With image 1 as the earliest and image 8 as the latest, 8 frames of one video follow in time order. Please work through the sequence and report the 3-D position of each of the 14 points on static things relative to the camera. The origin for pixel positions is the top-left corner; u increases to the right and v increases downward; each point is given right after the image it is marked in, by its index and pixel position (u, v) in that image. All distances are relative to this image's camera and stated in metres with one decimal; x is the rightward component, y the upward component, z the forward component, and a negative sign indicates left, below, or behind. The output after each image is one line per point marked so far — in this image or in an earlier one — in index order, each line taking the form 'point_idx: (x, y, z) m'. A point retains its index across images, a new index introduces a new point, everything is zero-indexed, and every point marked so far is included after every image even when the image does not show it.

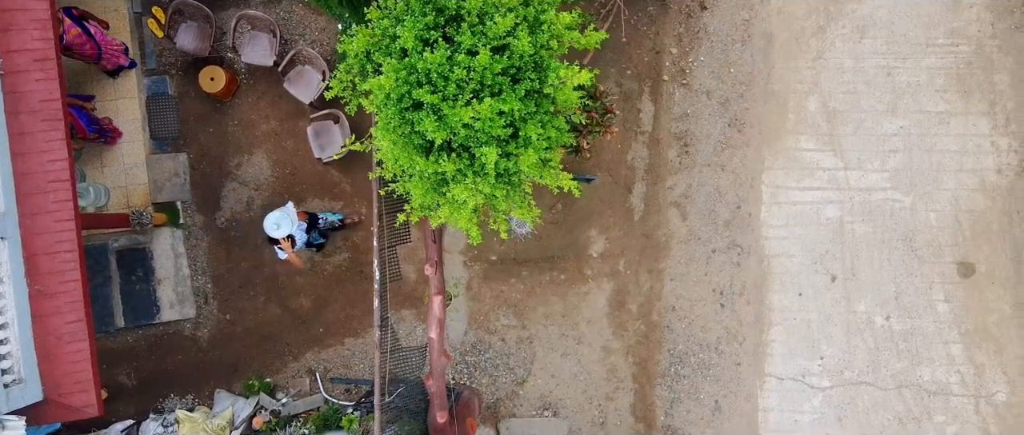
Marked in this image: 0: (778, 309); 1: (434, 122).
0: (+1.9, -0.6, +8.2) m
1: (-0.3, +0.4, +4.7) m
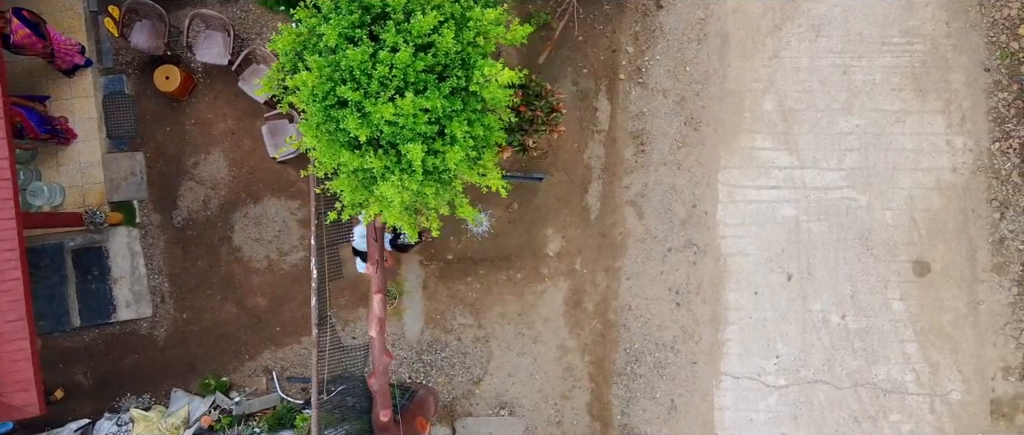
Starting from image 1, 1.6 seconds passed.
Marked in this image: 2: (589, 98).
0: (+1.6, -0.6, +8.2) m
1: (-0.6, +0.4, +4.7) m
2: (+0.5, +0.9, +8.2) m
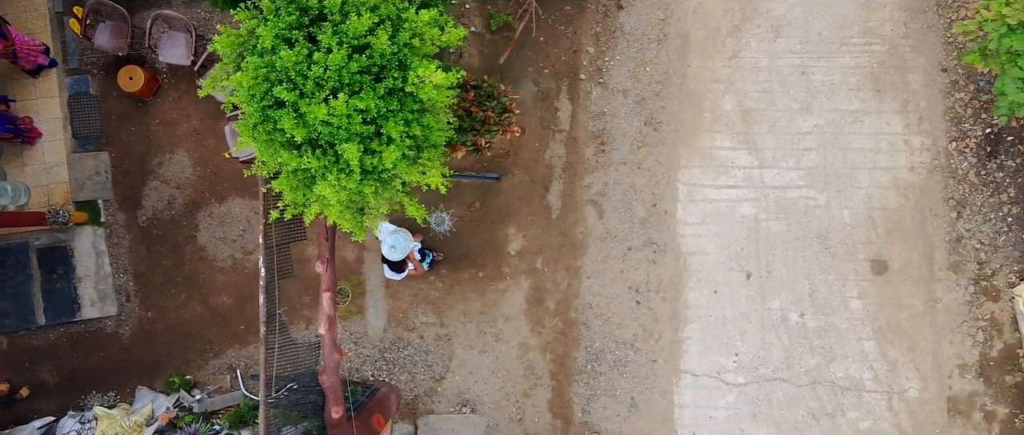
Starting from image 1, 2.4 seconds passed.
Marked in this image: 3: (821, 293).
0: (+1.3, -0.6, +8.3) m
1: (-0.9, +0.4, +4.7) m
2: (+0.3, +0.9, +8.3) m
3: (+2.2, -0.5, +8.2) m
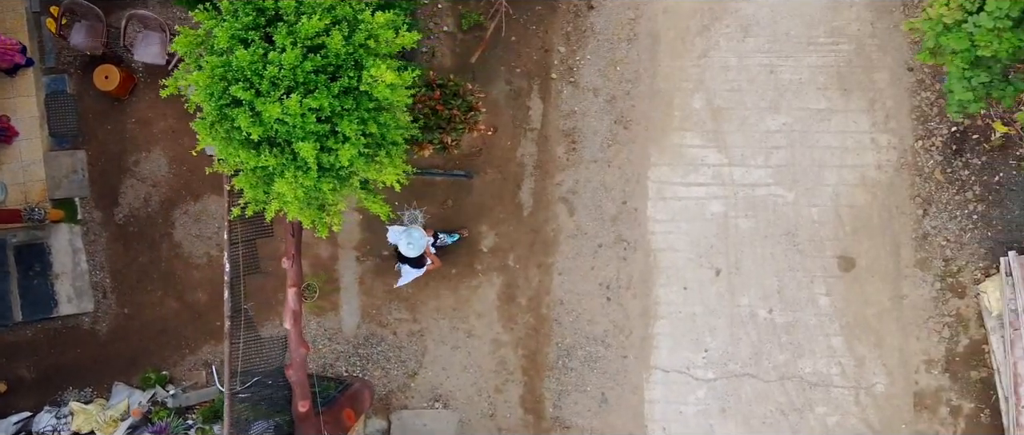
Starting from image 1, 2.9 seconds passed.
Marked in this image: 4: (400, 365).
0: (+1.1, -0.6, +8.4) m
1: (-1.1, +0.4, +4.8) m
2: (+0.1, +0.9, +8.4) m
3: (+2.0, -0.5, +8.3) m
4: (-0.8, -1.1, +8.5) m
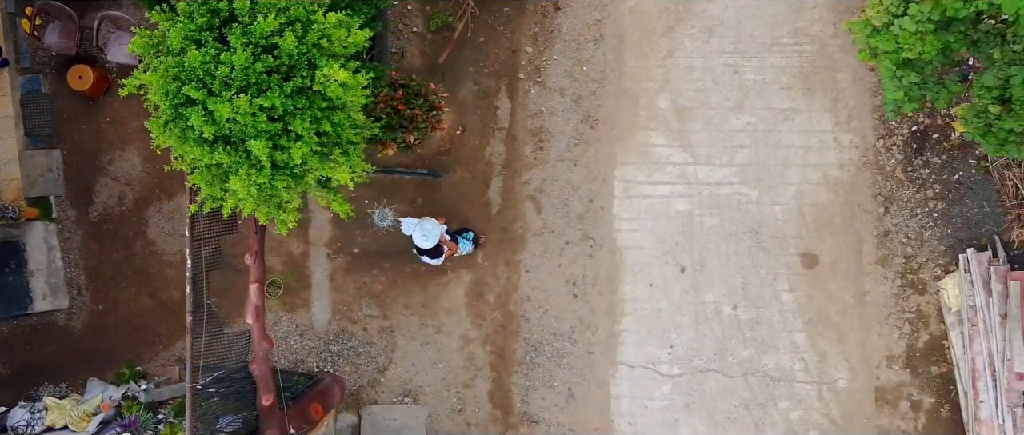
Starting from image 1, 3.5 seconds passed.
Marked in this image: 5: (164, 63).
0: (+0.9, -0.6, +8.5) m
1: (-1.3, +0.4, +5.0) m
2: (-0.2, +0.9, +8.5) m
3: (+1.8, -0.5, +8.4) m
4: (-1.1, -1.1, +8.6) m
5: (-1.5, +0.7, +5.1) m
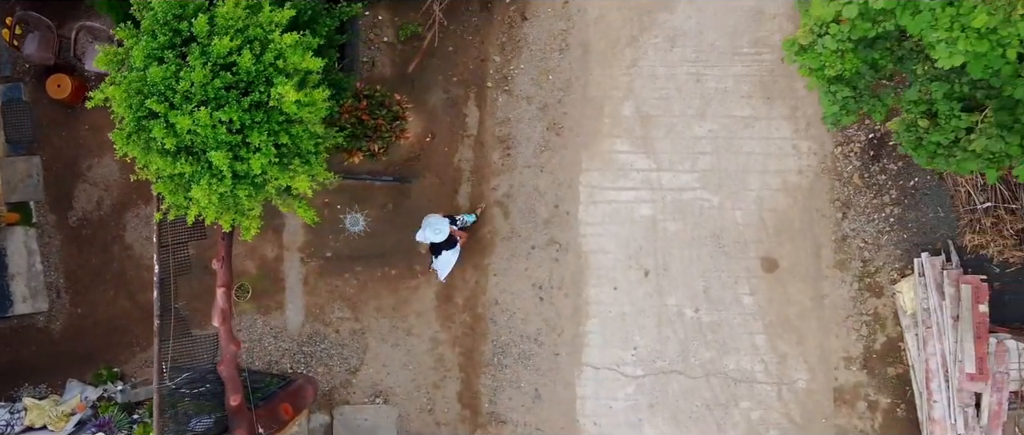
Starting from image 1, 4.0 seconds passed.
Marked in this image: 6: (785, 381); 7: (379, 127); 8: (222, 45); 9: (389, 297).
0: (+0.6, -0.6, +8.7) m
1: (-1.6, +0.4, +5.2) m
2: (-0.4, +0.9, +8.8) m
3: (+1.5, -0.5, +8.7) m
4: (-1.3, -1.1, +8.9) m
5: (-1.8, +0.6, +5.3) m
6: (+2.0, -1.2, +8.6) m
7: (-0.8, +0.6, +7.1) m
8: (-1.3, +0.8, +5.2) m
9: (-0.9, -0.6, +8.8) m
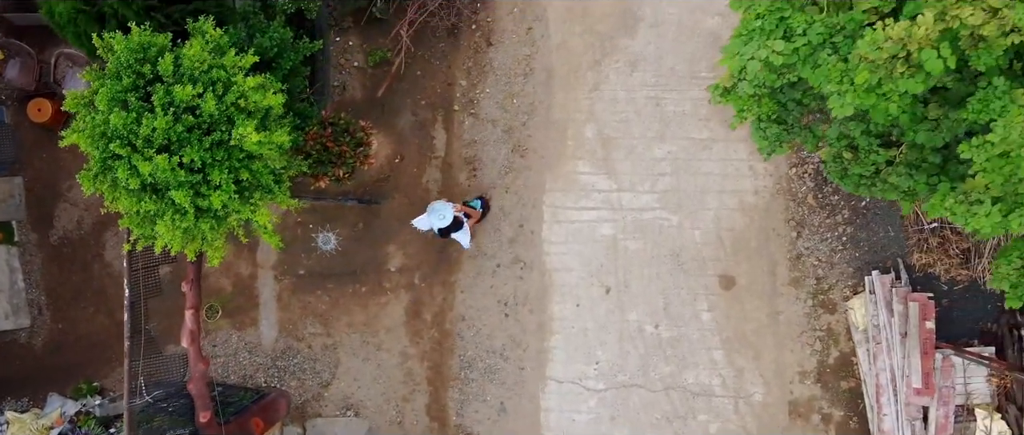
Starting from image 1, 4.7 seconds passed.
0: (+0.4, -0.8, +9.0) m
1: (-1.8, +0.2, +5.5) m
2: (-0.7, +0.7, +9.1) m
3: (+1.2, -0.7, +9.0) m
4: (-1.6, -1.3, +9.2) m
5: (-2.0, +0.5, +5.6) m
6: (+1.8, -1.4, +8.9) m
7: (-1.1, +0.4, +7.4) m
8: (-1.6, +0.6, +5.5) m
9: (-1.2, -0.8, +9.1) m
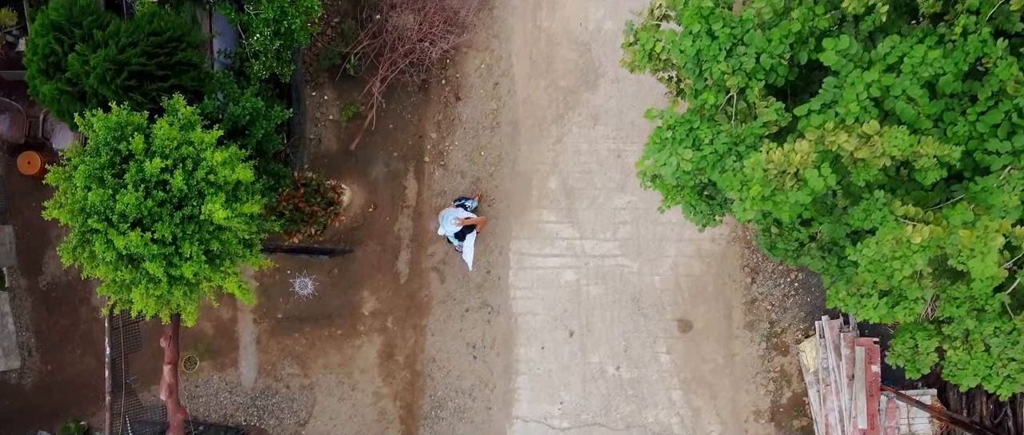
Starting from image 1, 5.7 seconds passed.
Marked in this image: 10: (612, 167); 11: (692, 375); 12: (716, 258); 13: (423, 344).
0: (+0.1, -1.2, +9.5) m
1: (-2.1, -0.1, +5.9) m
2: (-0.9, +0.3, +9.5) m
3: (+1.0, -1.1, +9.4) m
4: (-1.8, -1.6, +9.6) m
5: (-2.3, +0.1, +6.0) m
6: (+1.5, -1.7, +9.4) m
7: (-1.3, 0.0, +7.9) m
8: (-1.8, +0.3, +6.0) m
9: (-1.5, -1.1, +9.6) m
10: (+0.8, +0.4, +9.4) m
11: (+1.5, -1.3, +9.4) m
12: (+1.6, -0.3, +9.4) m
13: (-0.7, -1.0, +9.5) m
